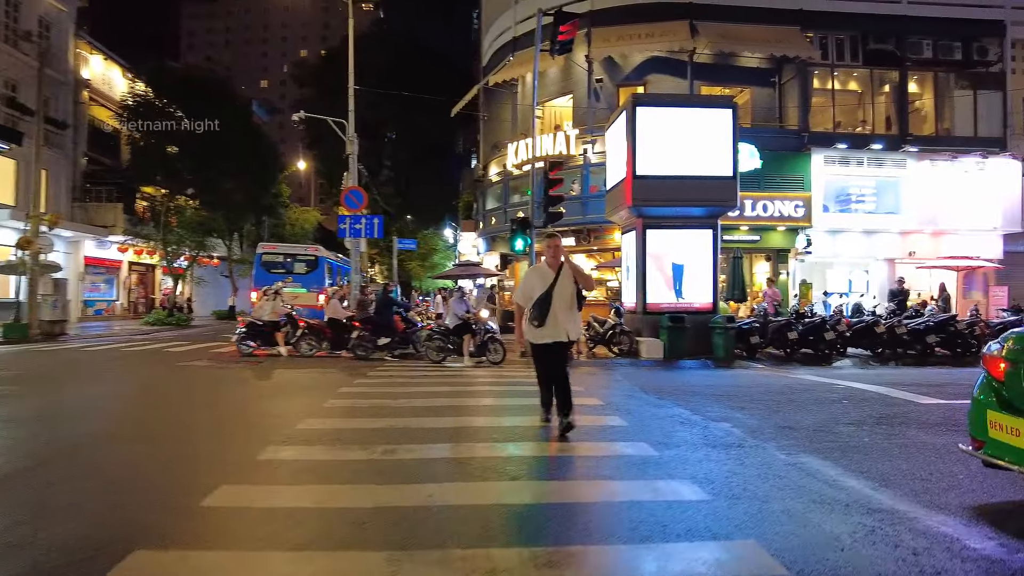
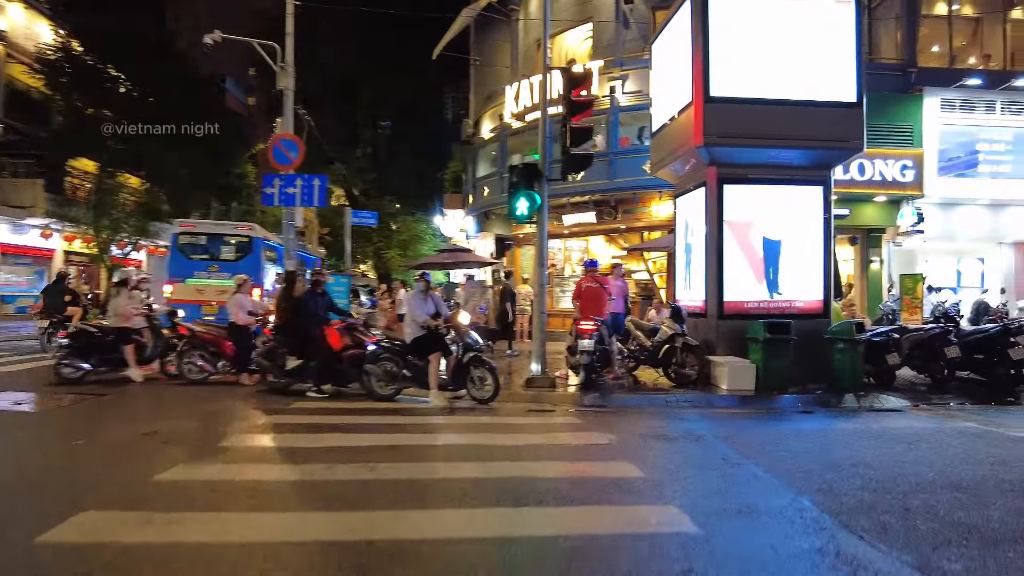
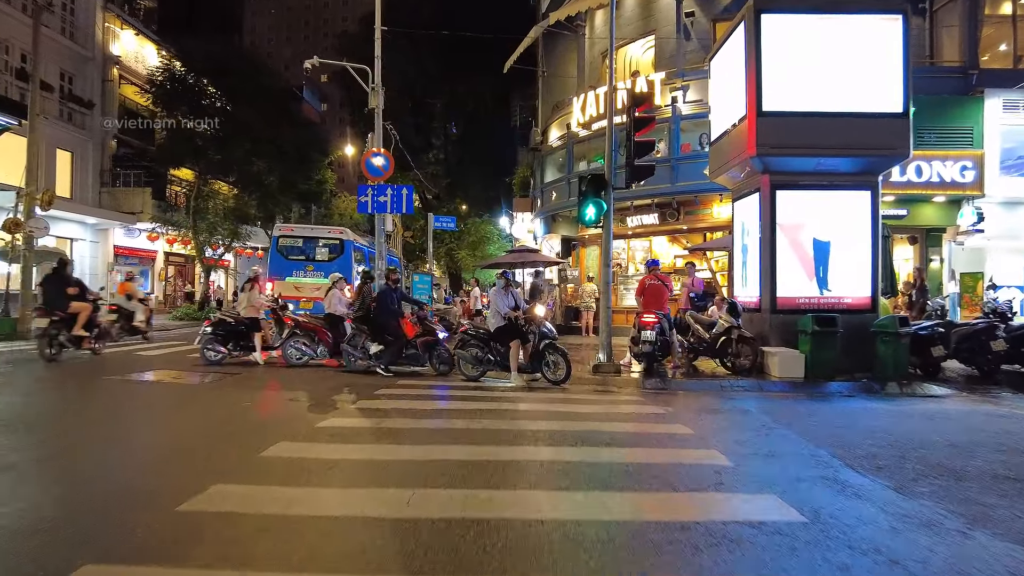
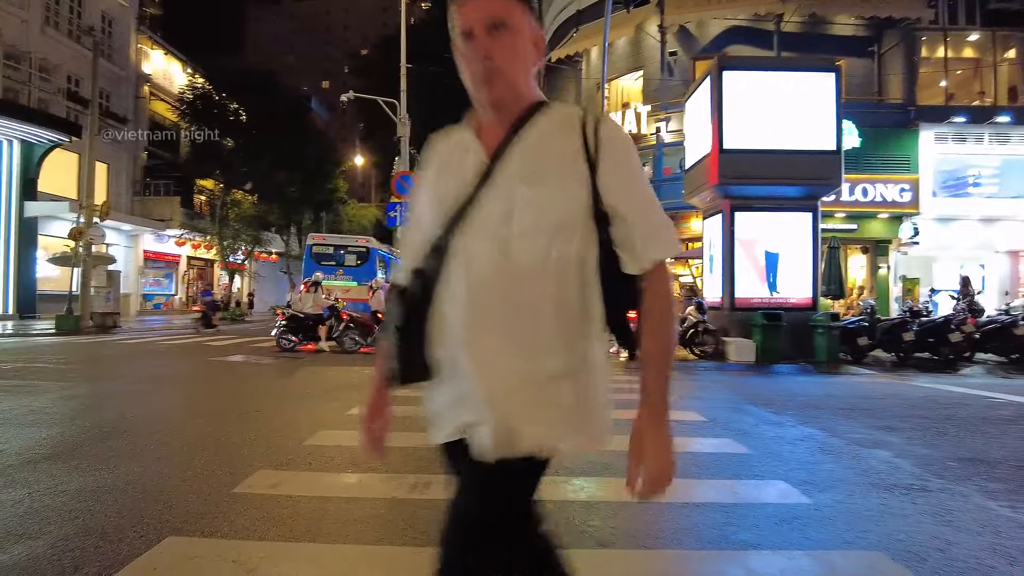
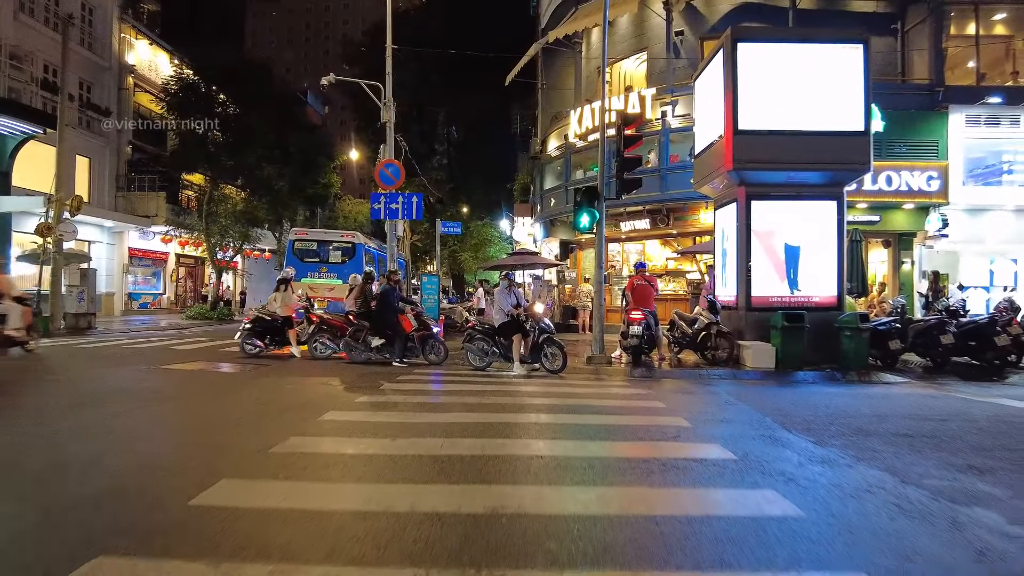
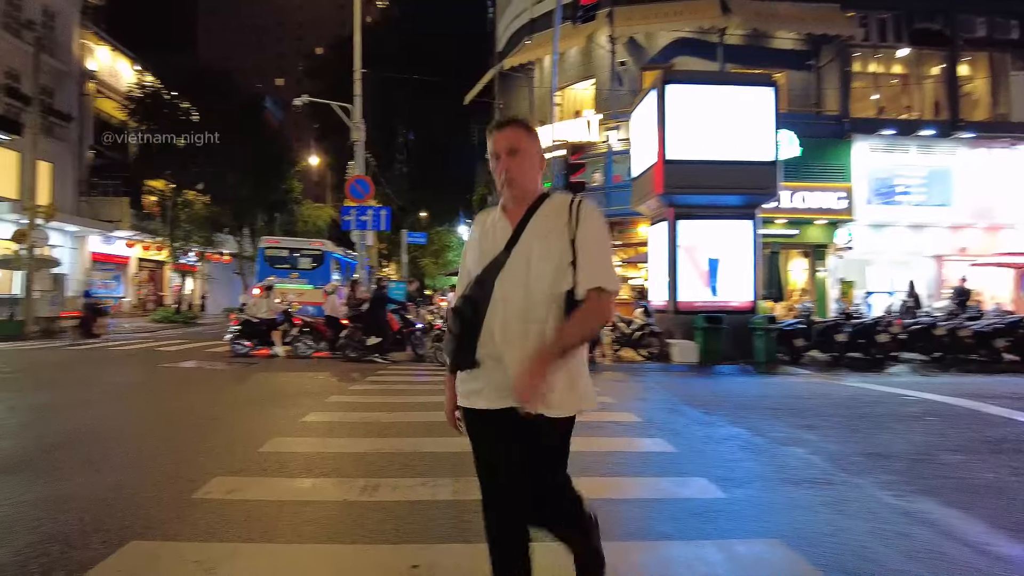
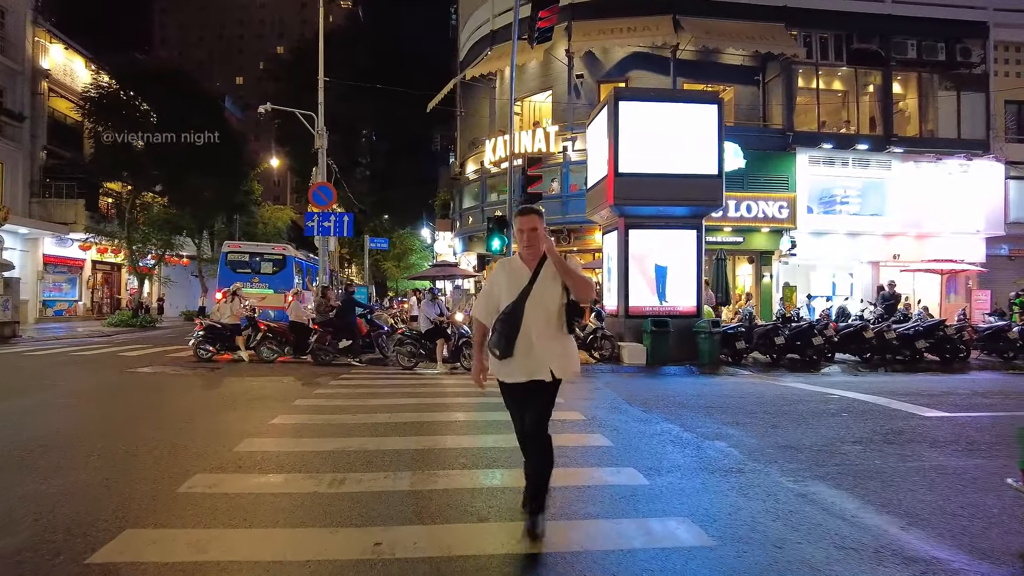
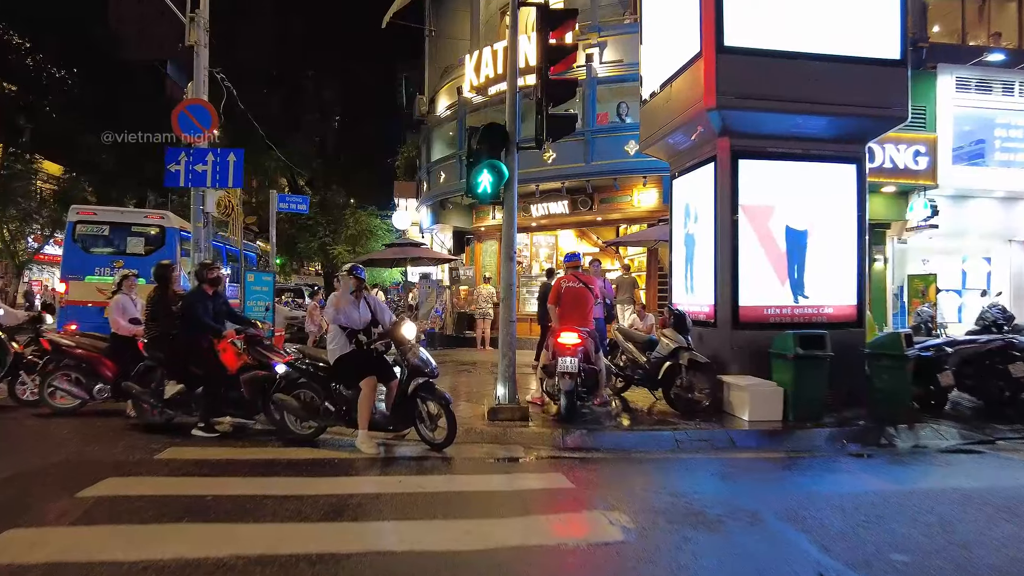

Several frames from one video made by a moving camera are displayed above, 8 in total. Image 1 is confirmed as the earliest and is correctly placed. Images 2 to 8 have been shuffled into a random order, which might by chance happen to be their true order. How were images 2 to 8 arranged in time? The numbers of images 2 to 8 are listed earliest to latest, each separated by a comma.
7, 6, 4, 5, 3, 2, 8
